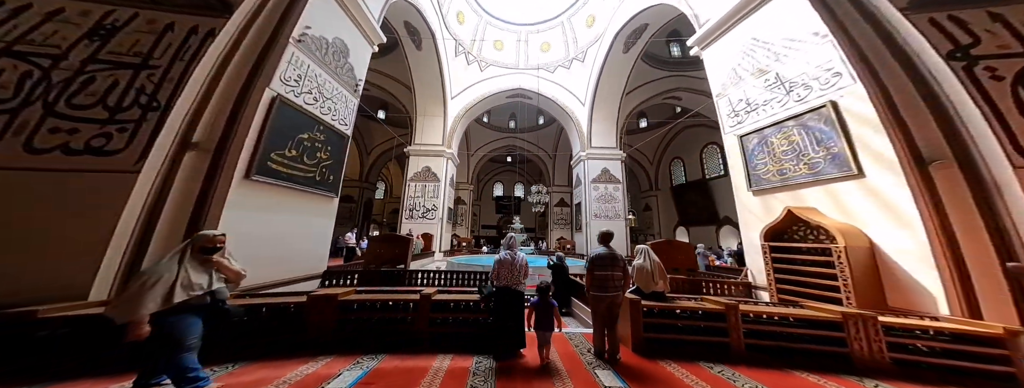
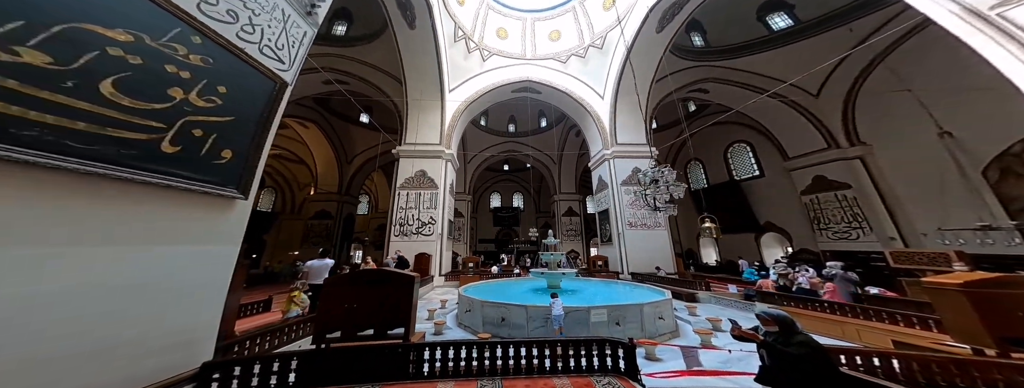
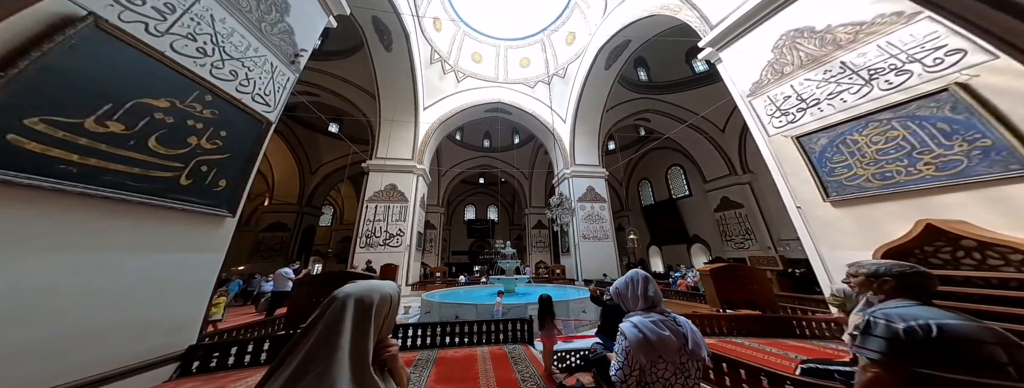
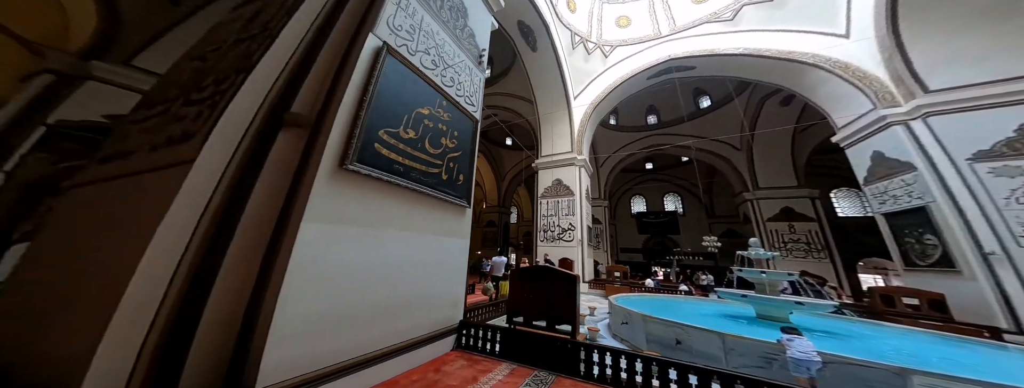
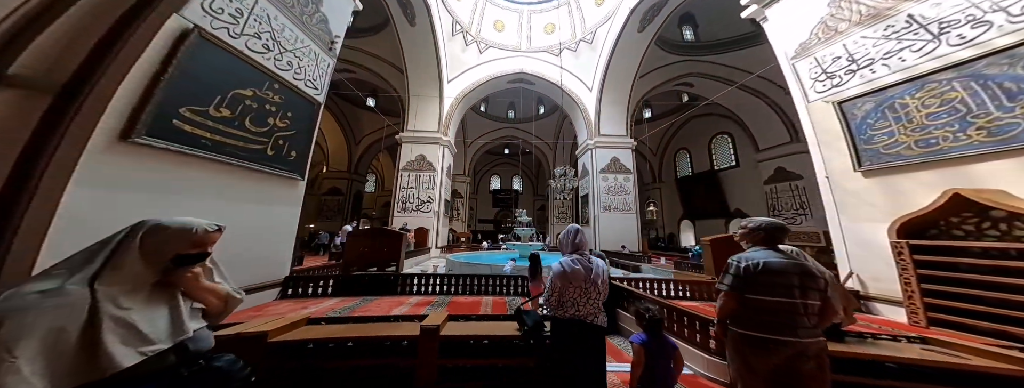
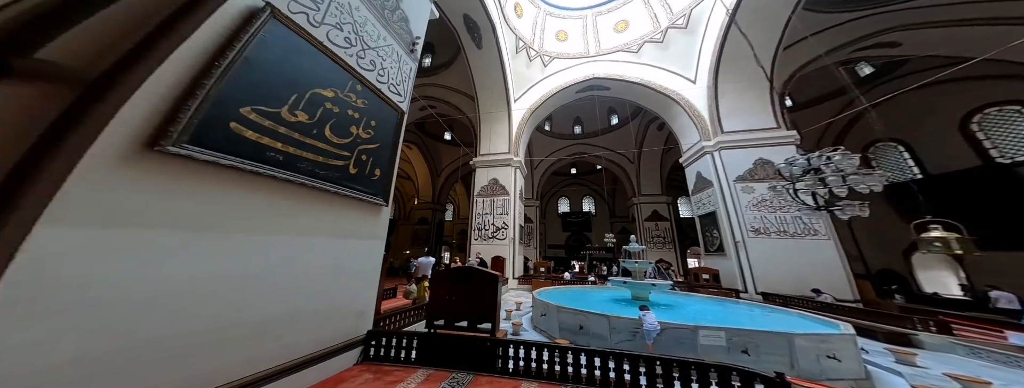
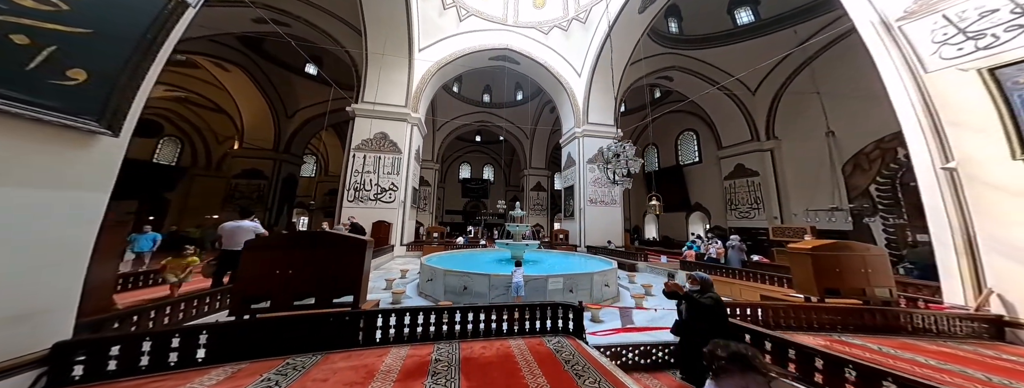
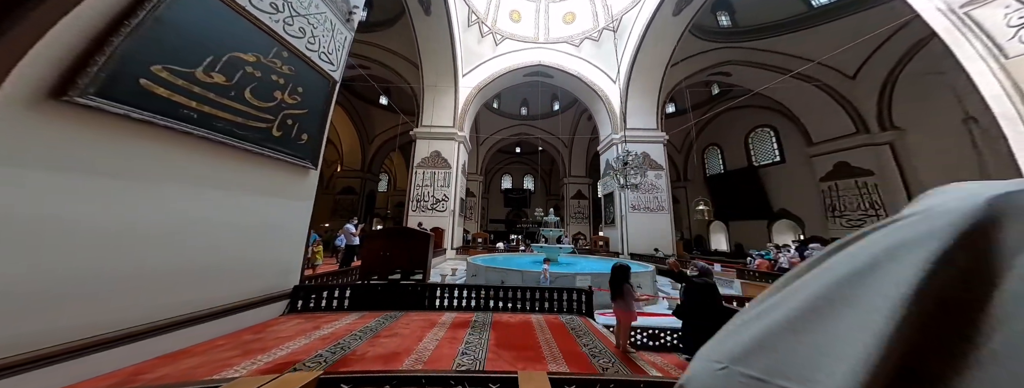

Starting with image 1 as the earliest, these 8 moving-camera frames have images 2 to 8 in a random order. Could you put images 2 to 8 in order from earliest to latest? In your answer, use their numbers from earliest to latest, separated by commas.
5, 3, 8, 7, 2, 6, 4
